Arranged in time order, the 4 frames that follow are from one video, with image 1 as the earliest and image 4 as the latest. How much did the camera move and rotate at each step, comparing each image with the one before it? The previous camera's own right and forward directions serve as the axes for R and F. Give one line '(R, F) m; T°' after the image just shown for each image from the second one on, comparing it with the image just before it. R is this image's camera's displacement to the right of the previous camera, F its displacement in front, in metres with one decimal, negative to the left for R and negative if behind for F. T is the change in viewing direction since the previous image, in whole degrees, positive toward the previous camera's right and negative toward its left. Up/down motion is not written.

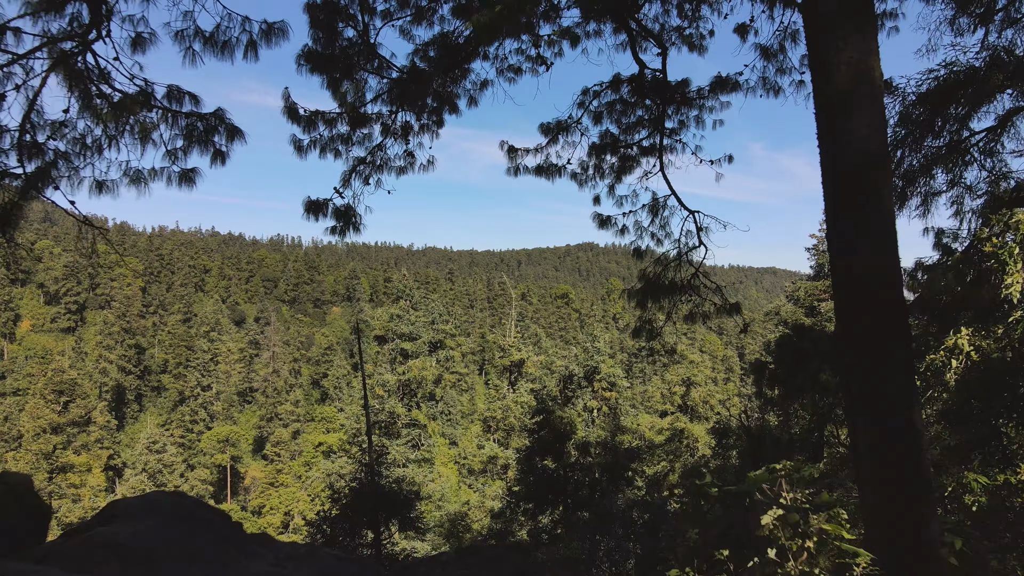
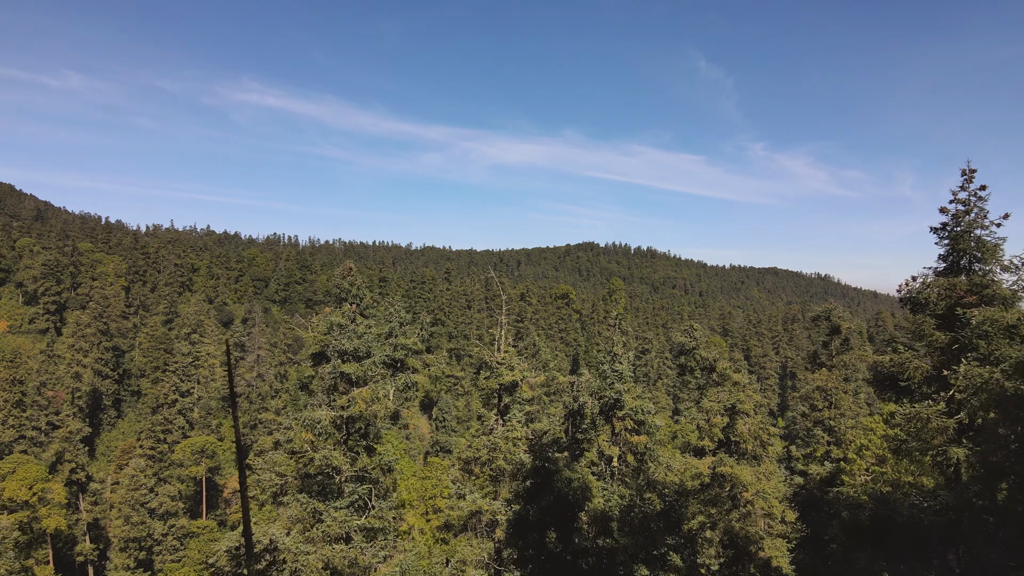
(+0.3, +3.6) m; 0°
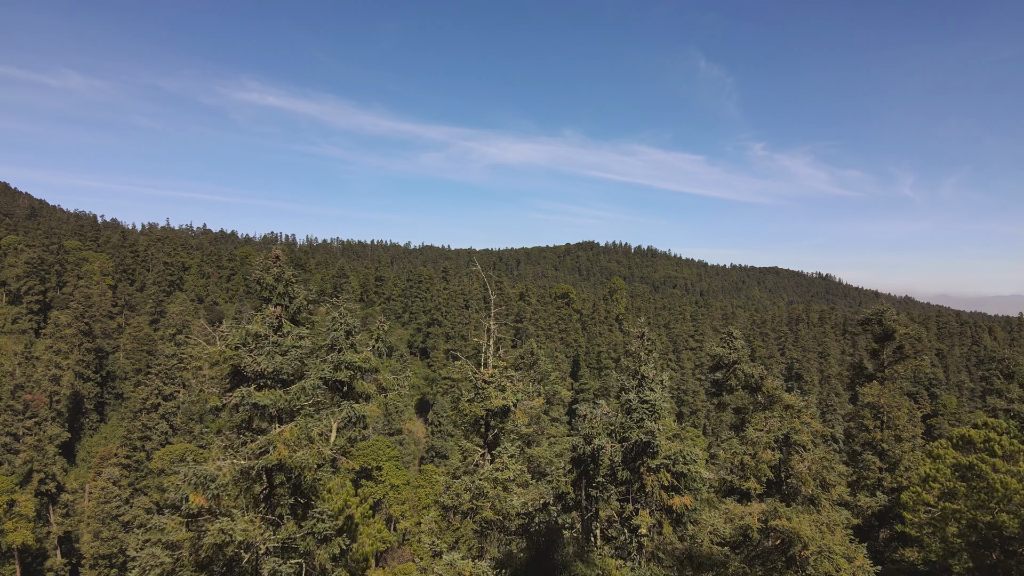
(+0.2, +2.6) m; 0°
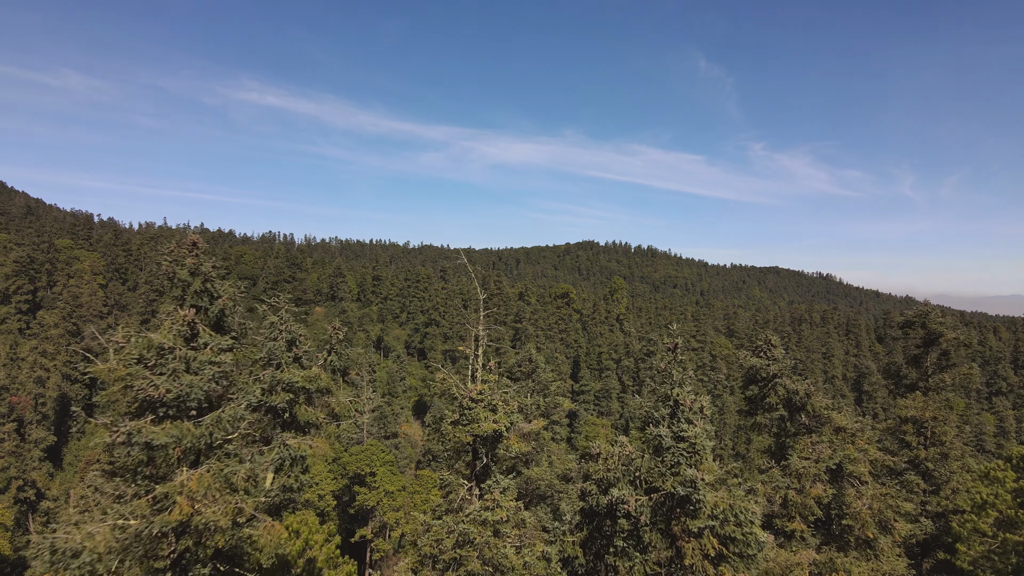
(+0.1, +1.6) m; 0°
